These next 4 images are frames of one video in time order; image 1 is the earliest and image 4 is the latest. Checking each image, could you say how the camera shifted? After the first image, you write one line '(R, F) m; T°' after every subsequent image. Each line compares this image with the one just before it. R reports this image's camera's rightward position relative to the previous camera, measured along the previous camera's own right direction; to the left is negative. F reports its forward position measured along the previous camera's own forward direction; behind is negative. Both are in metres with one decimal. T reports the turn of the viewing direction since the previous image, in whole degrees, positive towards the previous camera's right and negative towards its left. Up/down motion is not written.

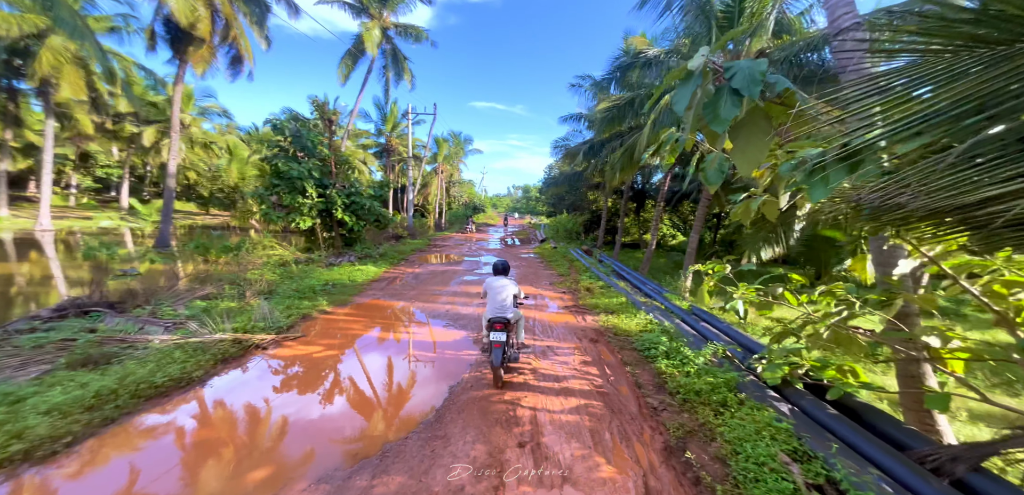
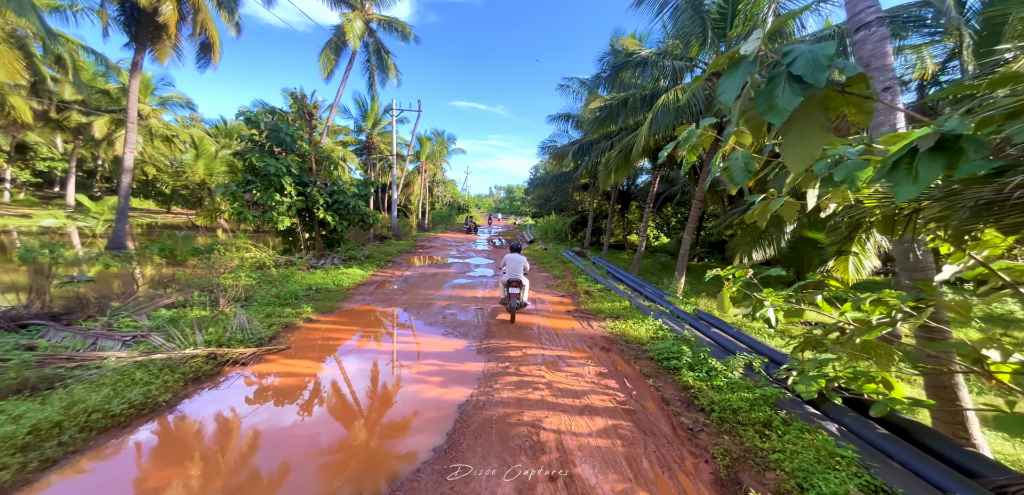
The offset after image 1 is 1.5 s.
(-0.3, +0.3) m; +3°
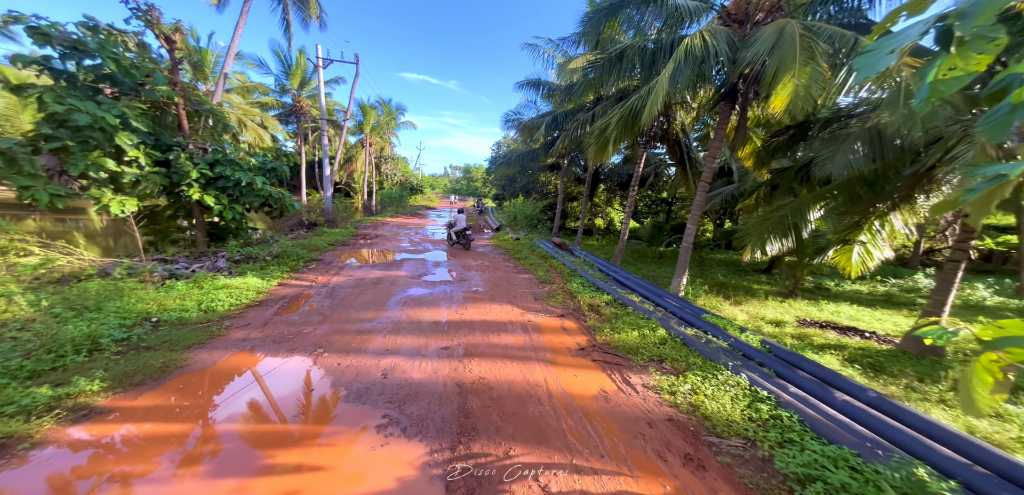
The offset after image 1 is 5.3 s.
(-0.3, +2.1) m; +8°
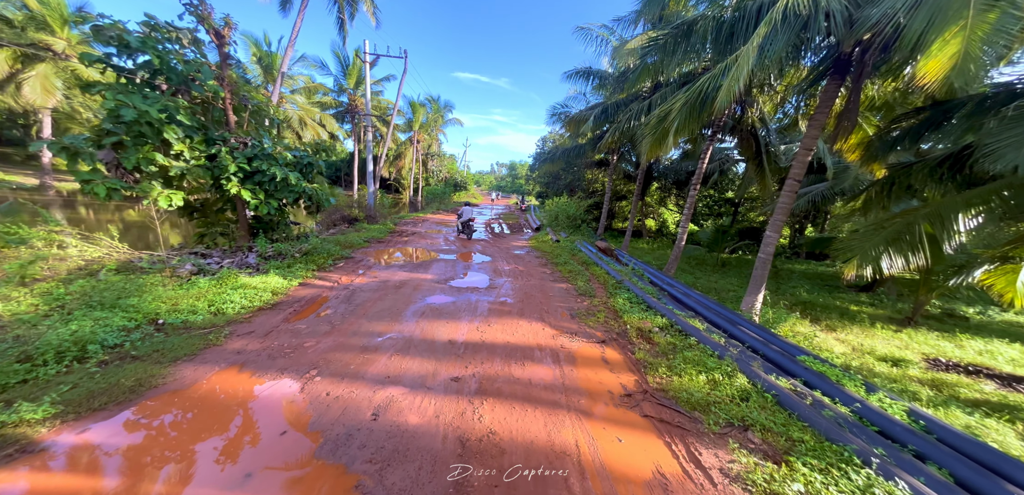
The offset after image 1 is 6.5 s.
(+0.1, +0.8) m; -8°
